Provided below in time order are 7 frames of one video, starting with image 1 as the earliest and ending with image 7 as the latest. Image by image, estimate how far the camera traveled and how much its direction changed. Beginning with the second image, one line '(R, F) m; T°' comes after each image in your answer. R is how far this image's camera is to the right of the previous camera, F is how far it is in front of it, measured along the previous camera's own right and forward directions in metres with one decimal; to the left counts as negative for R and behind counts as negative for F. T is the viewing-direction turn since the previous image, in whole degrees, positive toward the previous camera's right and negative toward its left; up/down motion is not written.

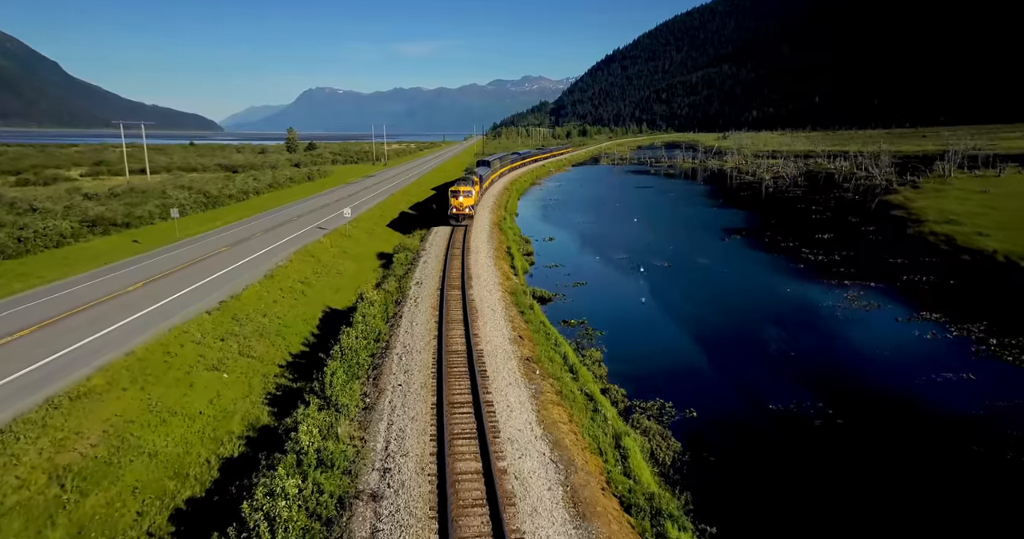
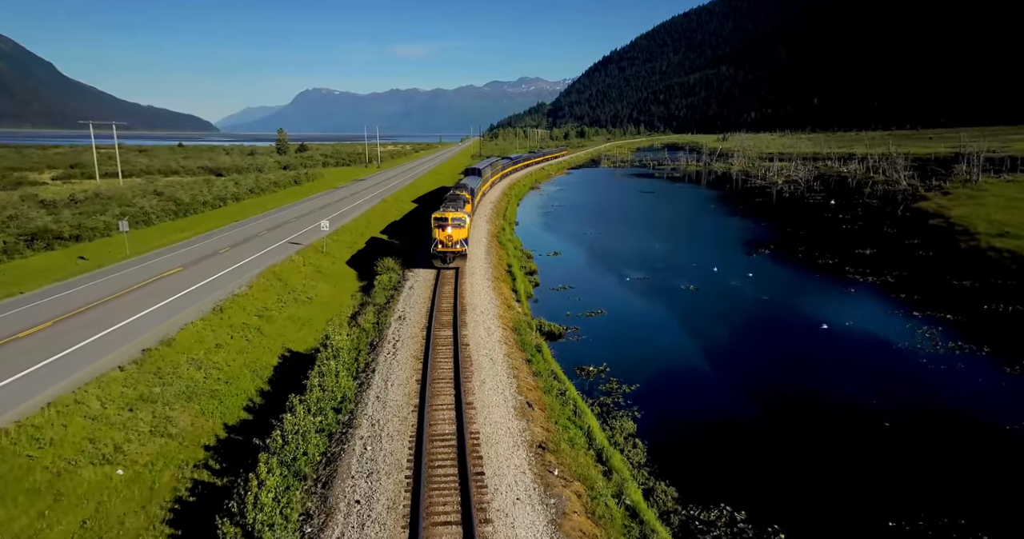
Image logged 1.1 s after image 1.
(-0.2, +5.0) m; 0°
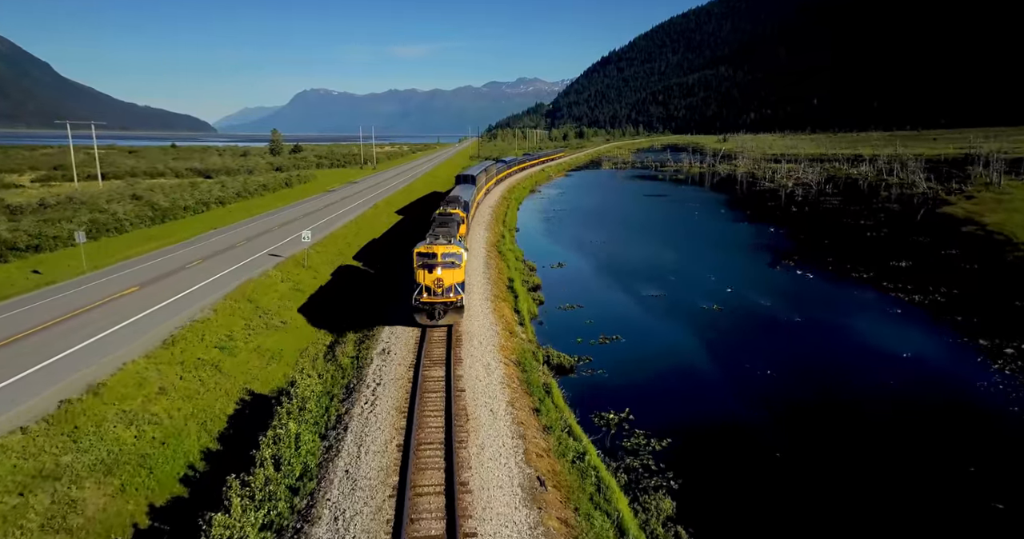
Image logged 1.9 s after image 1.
(-0.2, +3.4) m; 0°
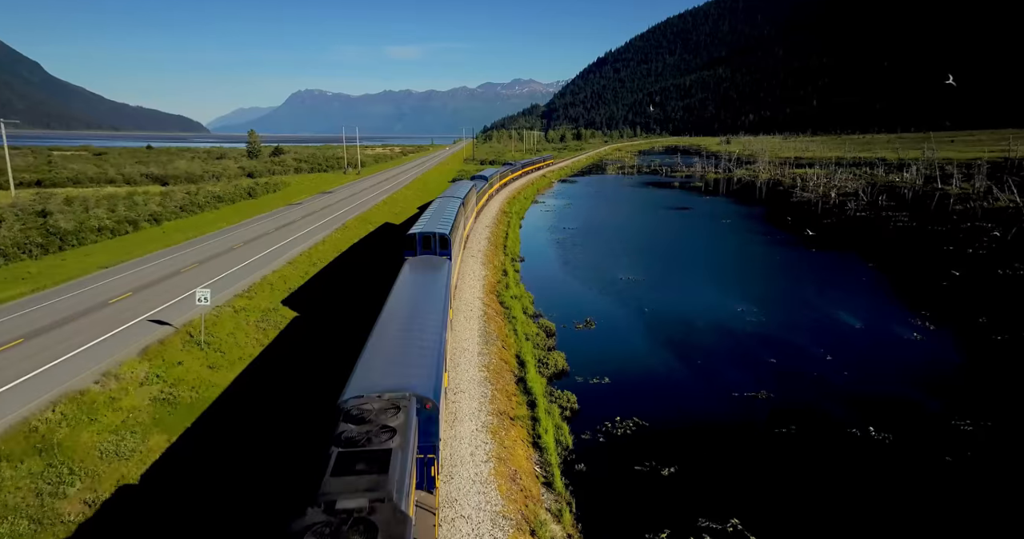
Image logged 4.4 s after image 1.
(-0.6, +11.7) m; +1°
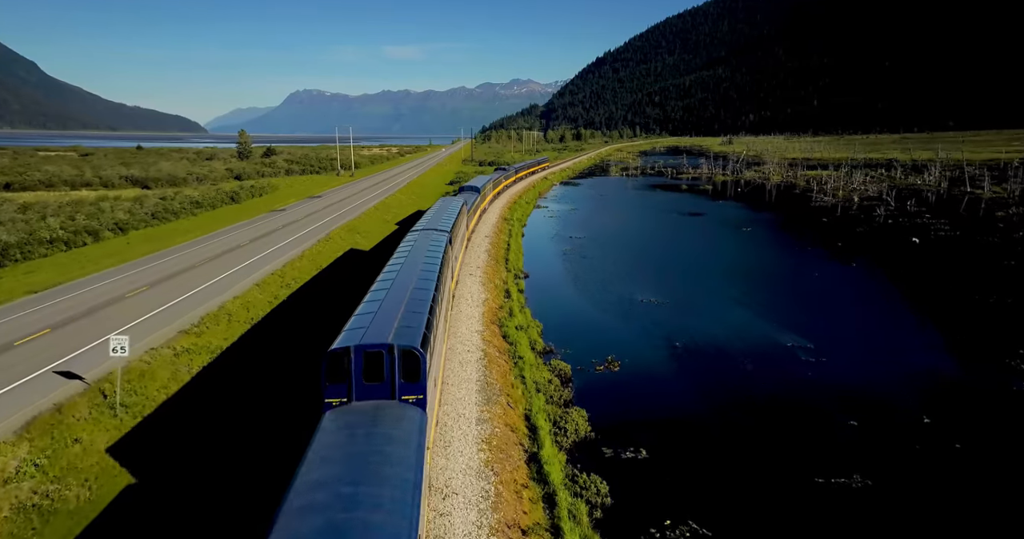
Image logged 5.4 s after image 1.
(-0.3, +4.8) m; 0°
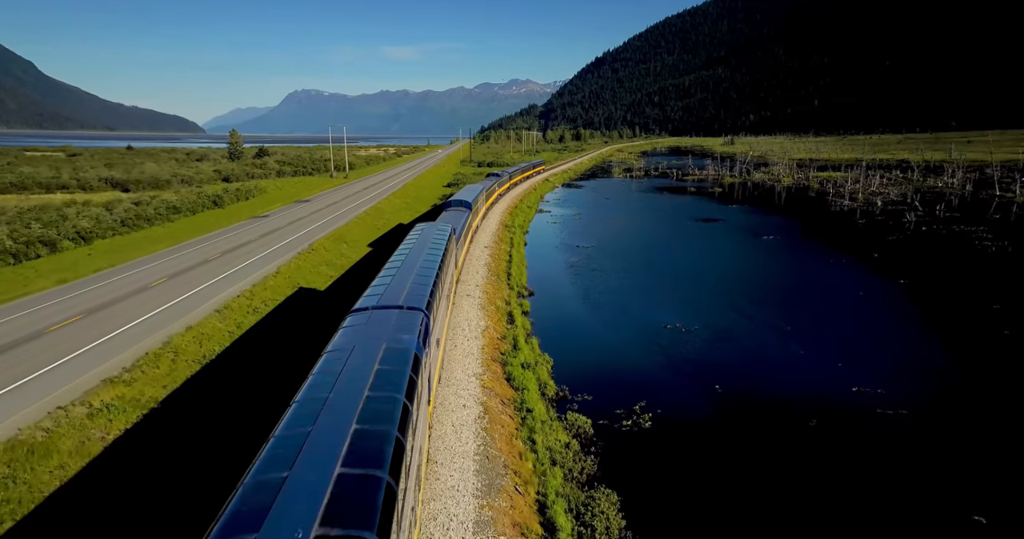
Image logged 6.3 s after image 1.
(-0.2, +4.3) m; 0°
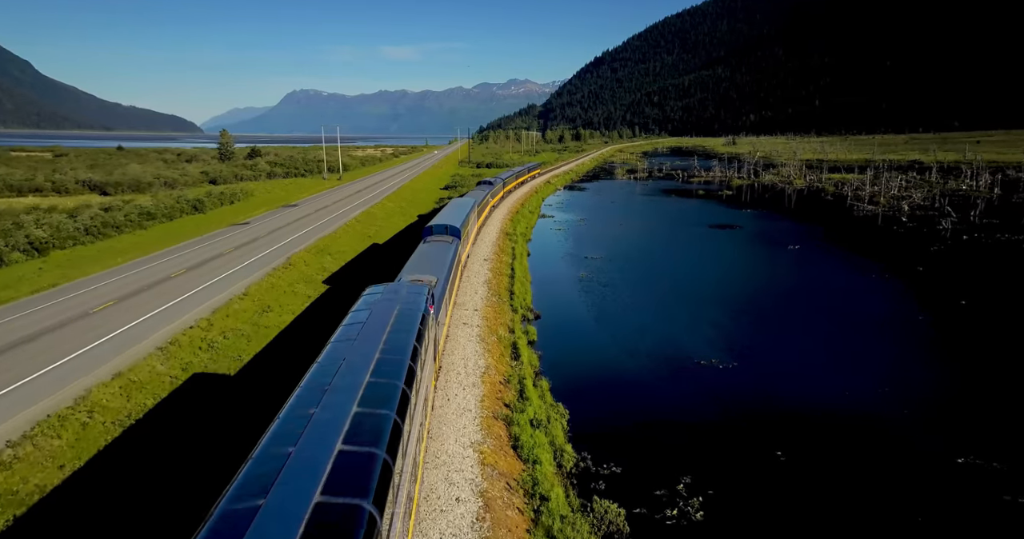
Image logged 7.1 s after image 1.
(-0.2, +4.3) m; 0°
